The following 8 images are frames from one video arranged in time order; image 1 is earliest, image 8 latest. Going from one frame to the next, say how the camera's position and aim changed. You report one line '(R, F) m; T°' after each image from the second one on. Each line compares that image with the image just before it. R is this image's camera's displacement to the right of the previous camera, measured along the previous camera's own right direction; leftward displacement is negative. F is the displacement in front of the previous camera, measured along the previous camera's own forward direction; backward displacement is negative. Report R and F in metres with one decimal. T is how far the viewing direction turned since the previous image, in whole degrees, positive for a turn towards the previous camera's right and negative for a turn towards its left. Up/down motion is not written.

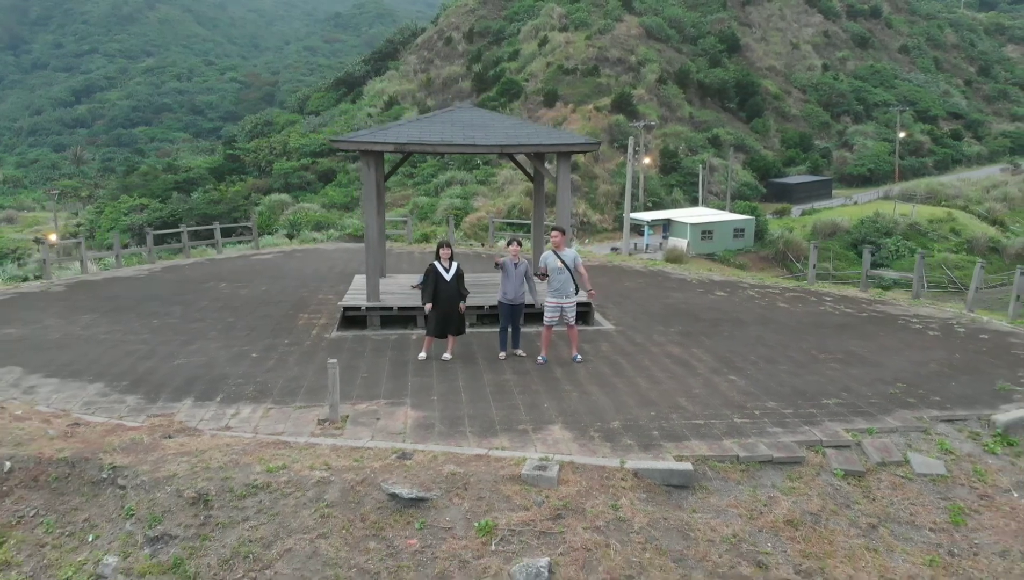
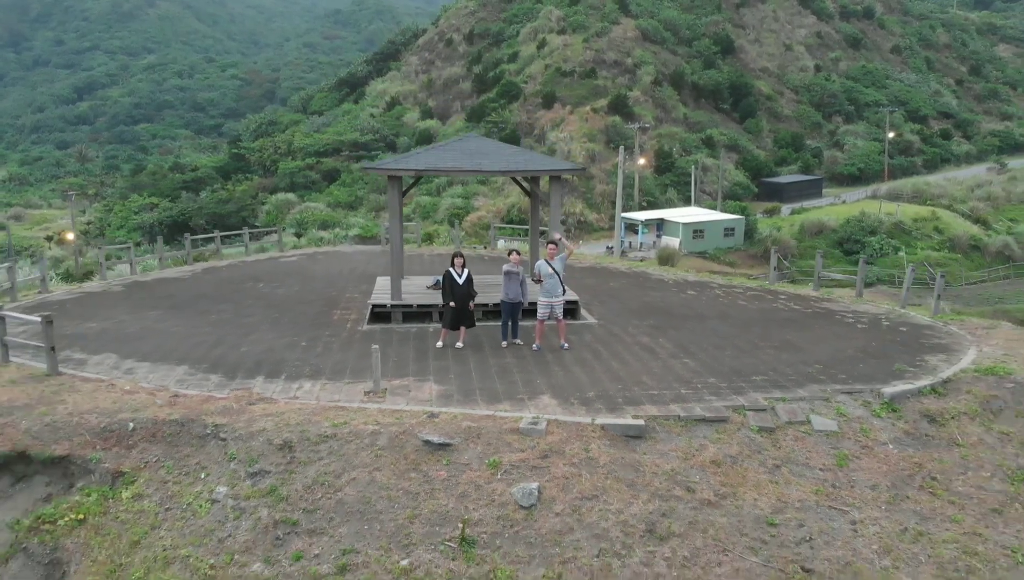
(0.0, -1.0) m; 0°
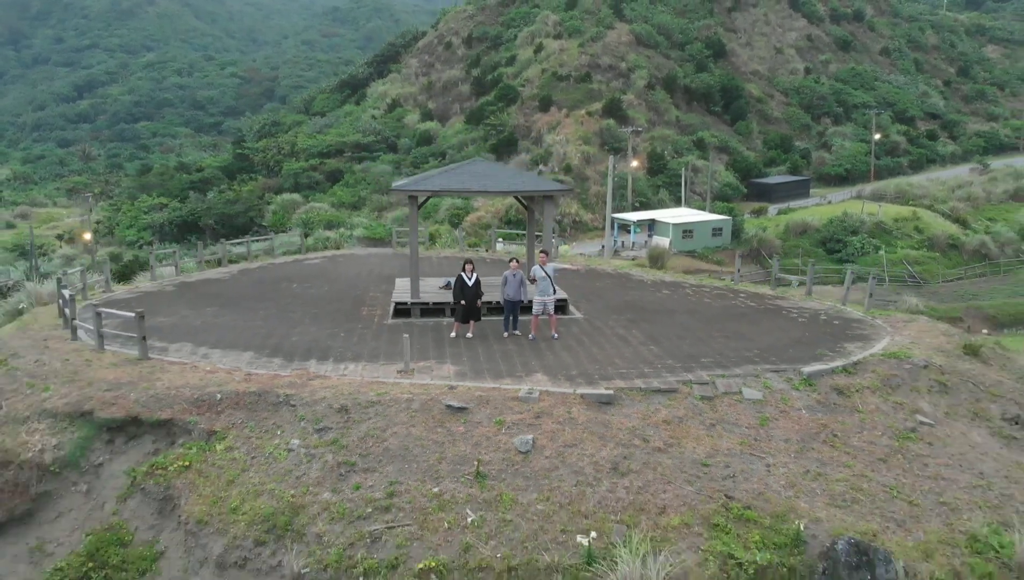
(0.0, -1.1) m; 0°
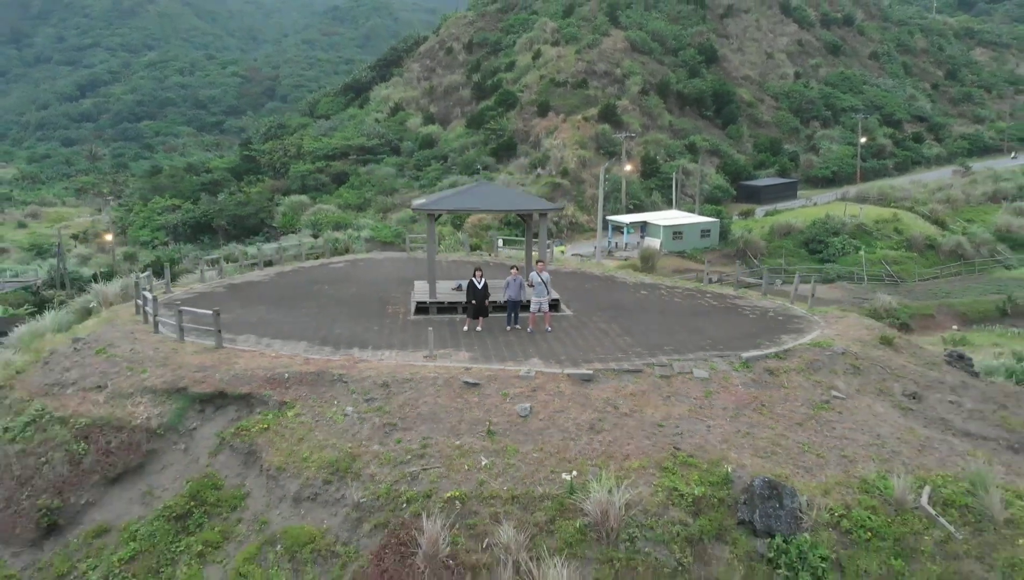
(0.0, -1.4) m; 0°
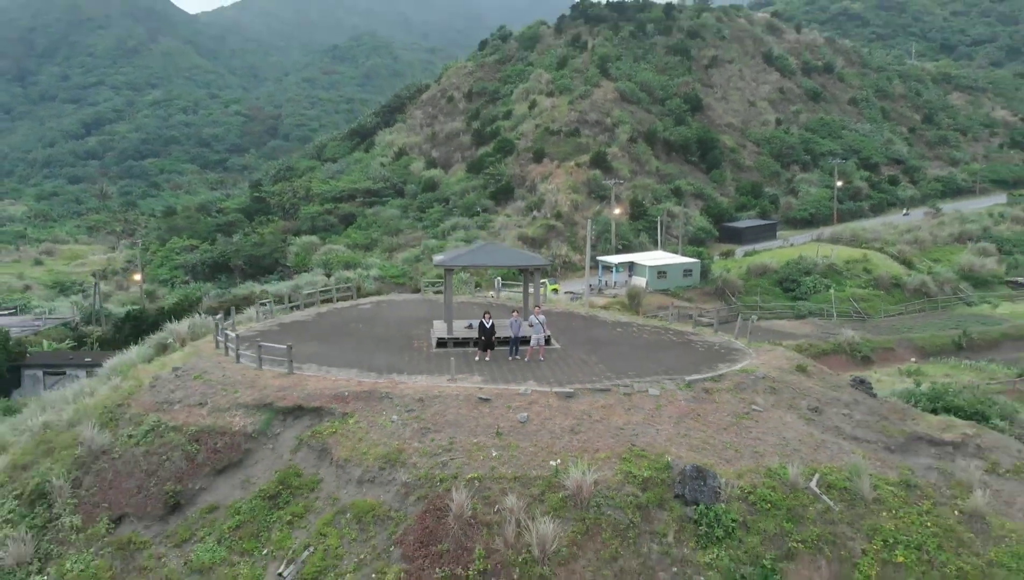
(-0.1, -2.3) m; 0°
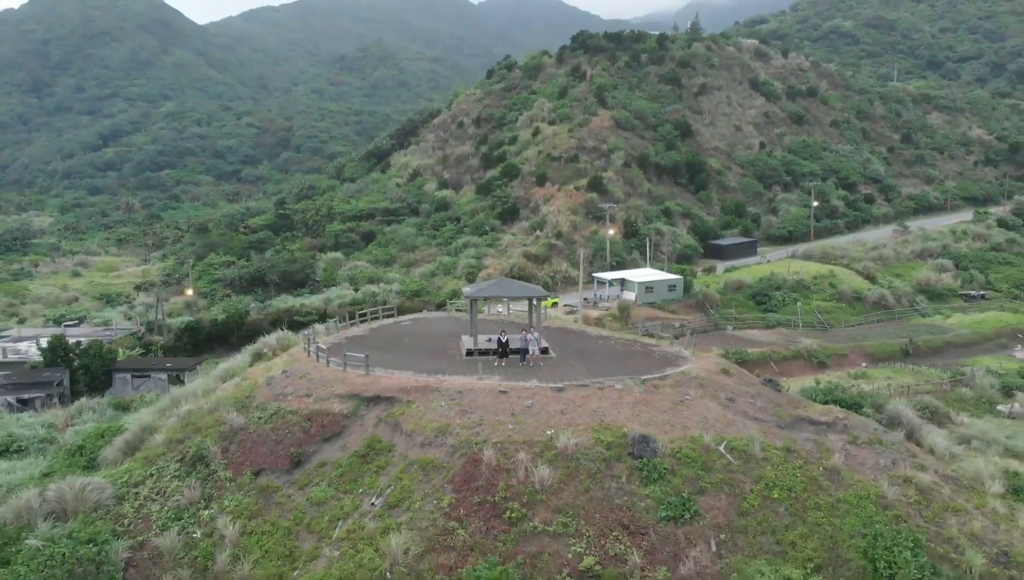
(-0.1, -4.1) m; 0°
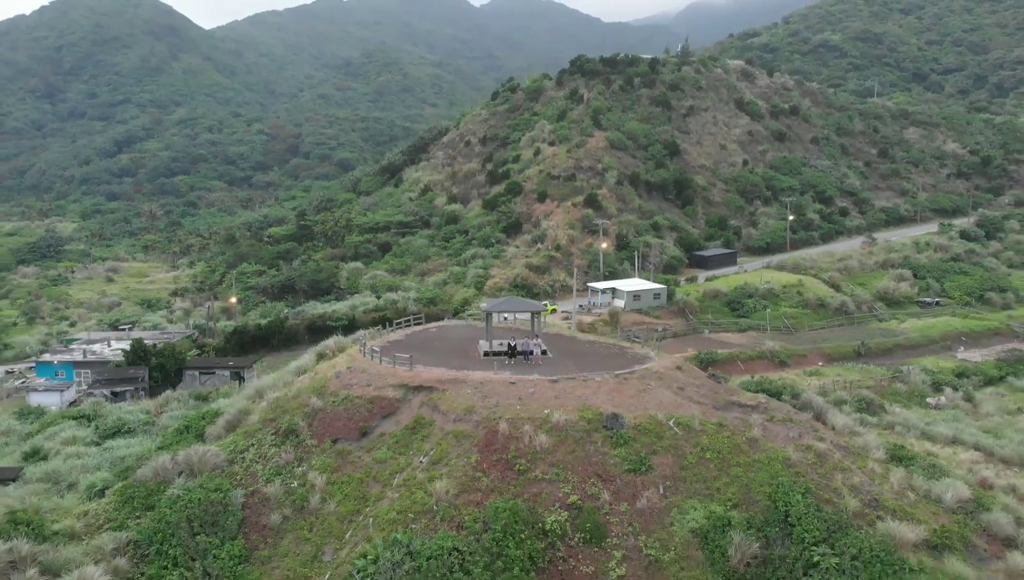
(-0.1, -4.6) m; 0°
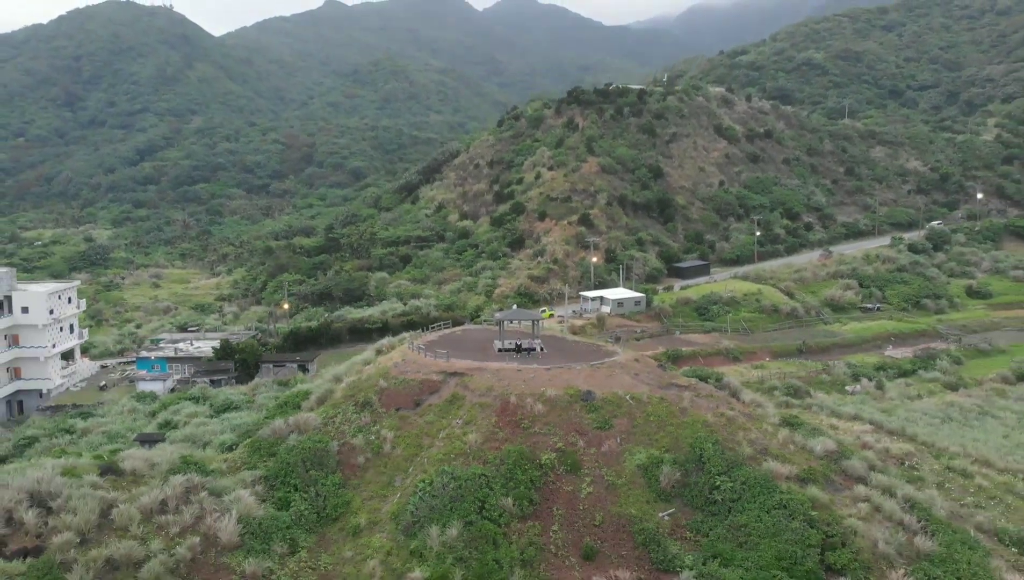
(-0.1, -7.8) m; 0°
